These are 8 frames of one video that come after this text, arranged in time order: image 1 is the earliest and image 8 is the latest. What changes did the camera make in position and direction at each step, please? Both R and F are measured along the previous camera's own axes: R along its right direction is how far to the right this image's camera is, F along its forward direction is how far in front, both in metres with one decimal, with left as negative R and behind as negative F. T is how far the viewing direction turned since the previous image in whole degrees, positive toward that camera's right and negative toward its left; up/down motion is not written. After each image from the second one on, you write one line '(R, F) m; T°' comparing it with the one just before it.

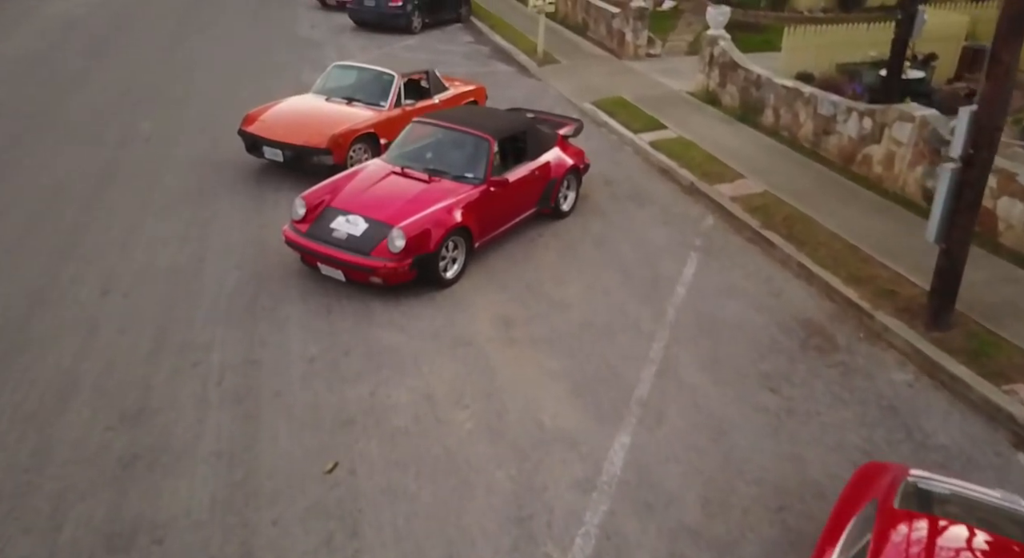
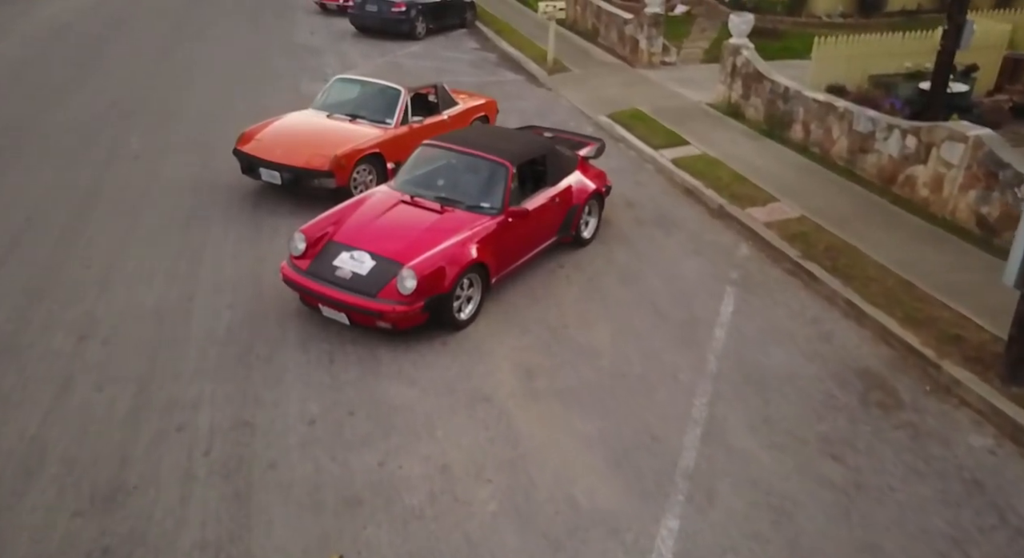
(-0.2, +0.7) m; 0°
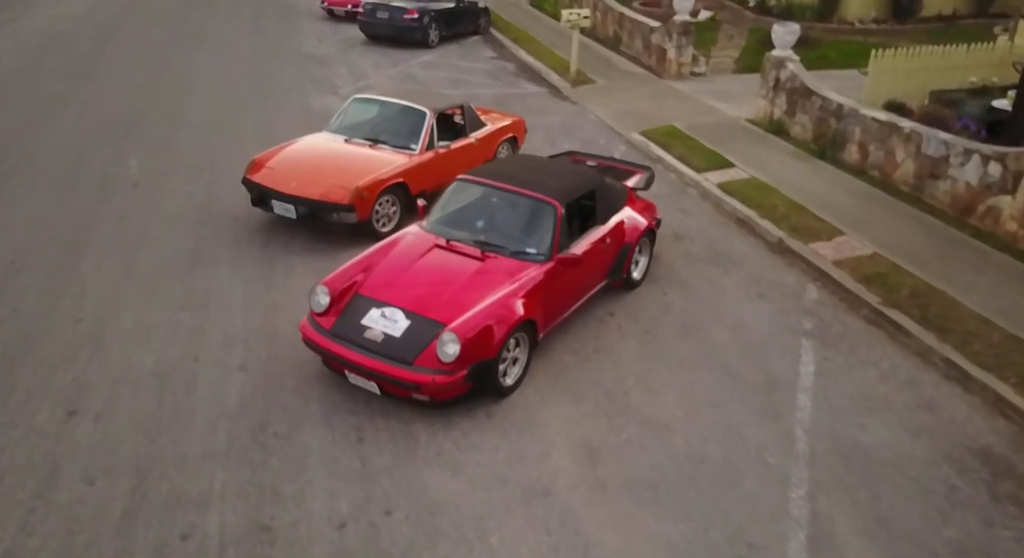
(-0.4, +0.9) m; 0°
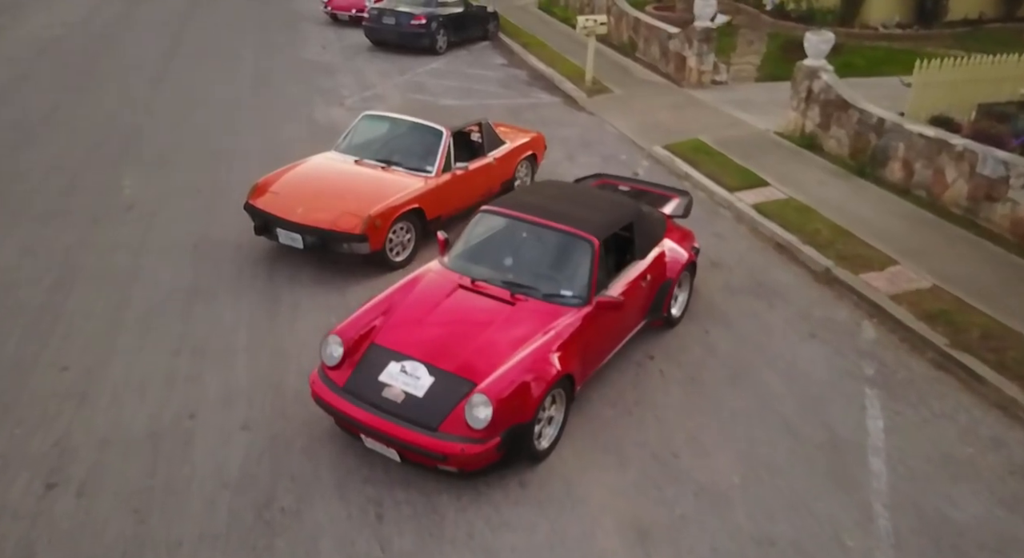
(-0.2, +0.7) m; 0°
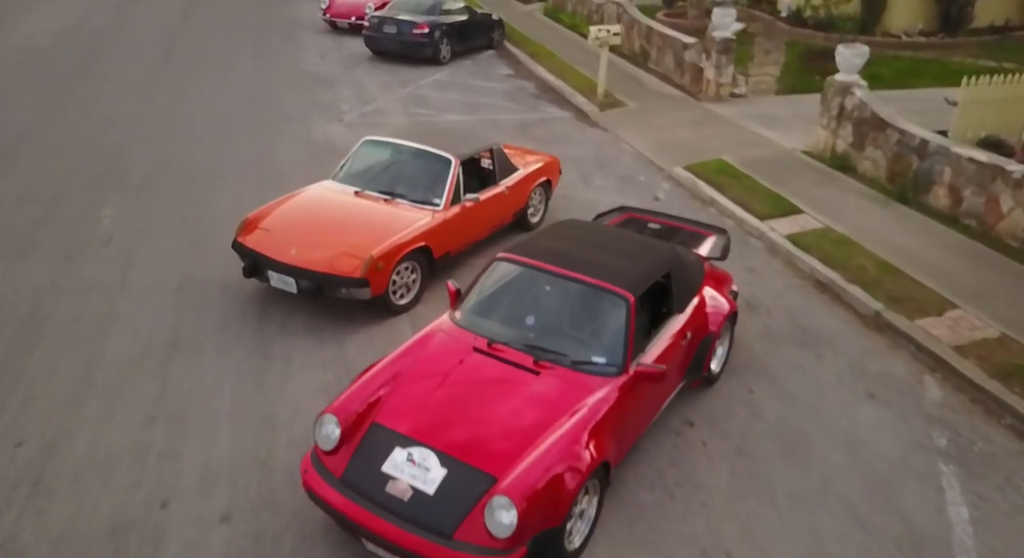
(-0.1, +0.8) m; 0°
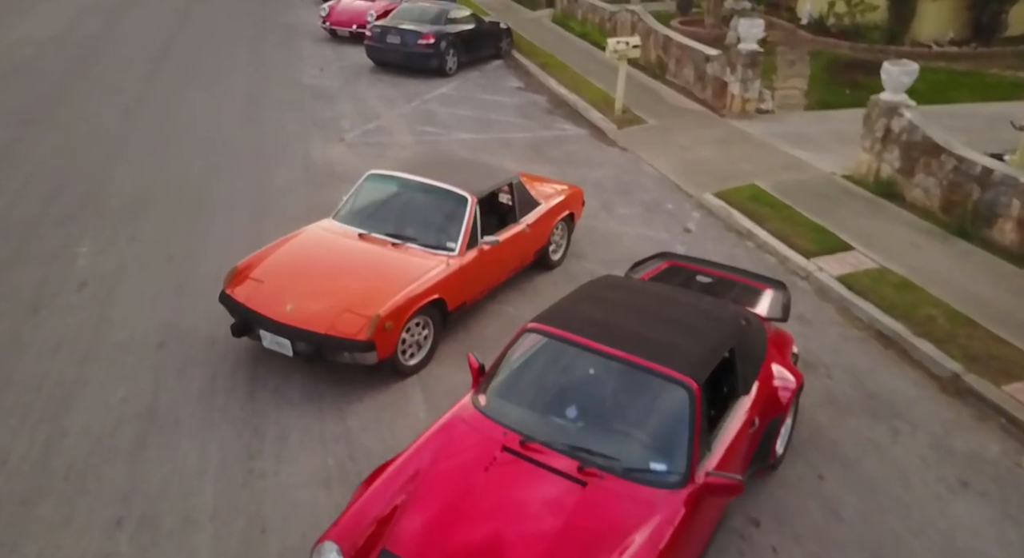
(-0.2, +0.9) m; 0°
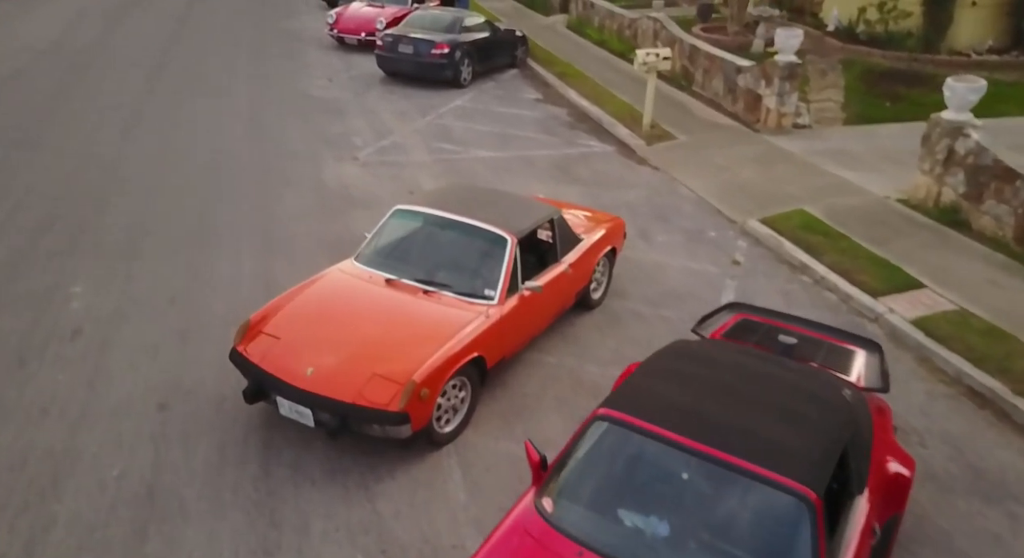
(-0.4, +0.8) m; 0°
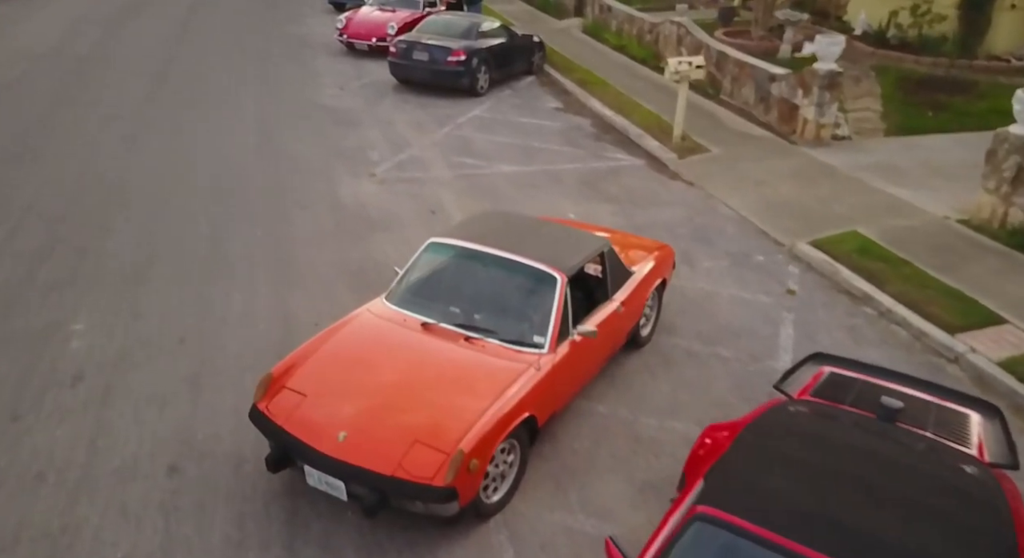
(-0.4, +0.7) m; 0°
